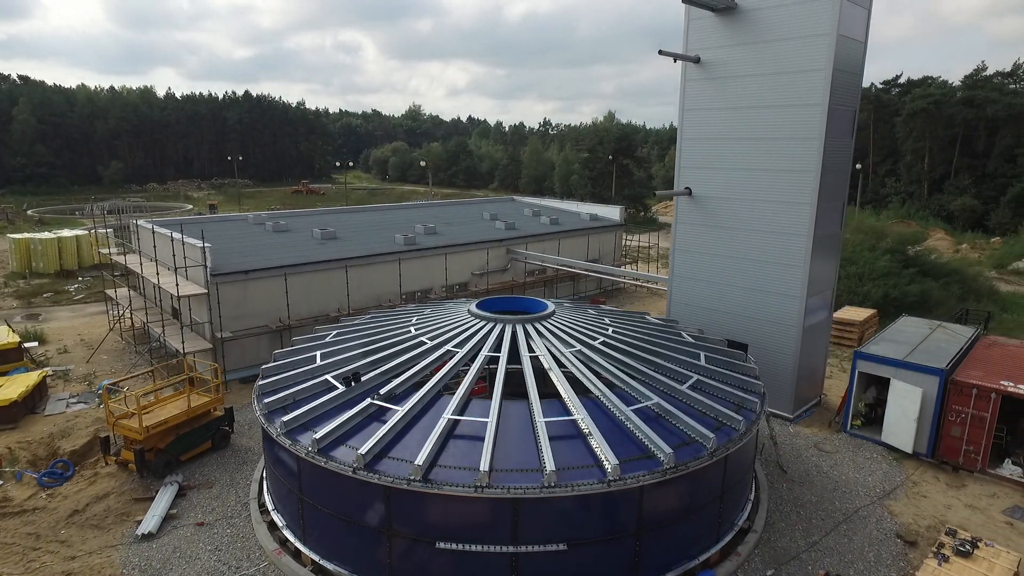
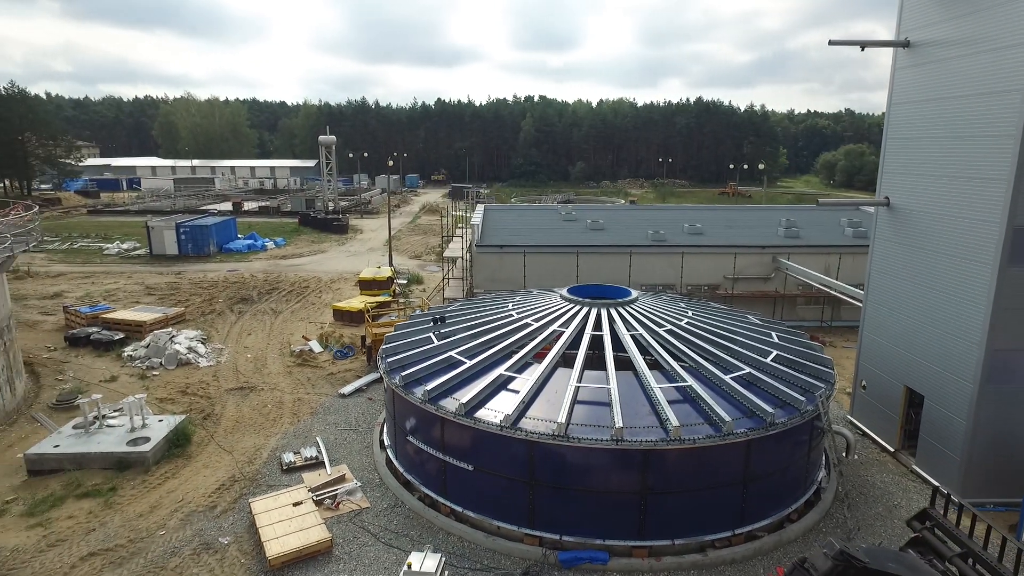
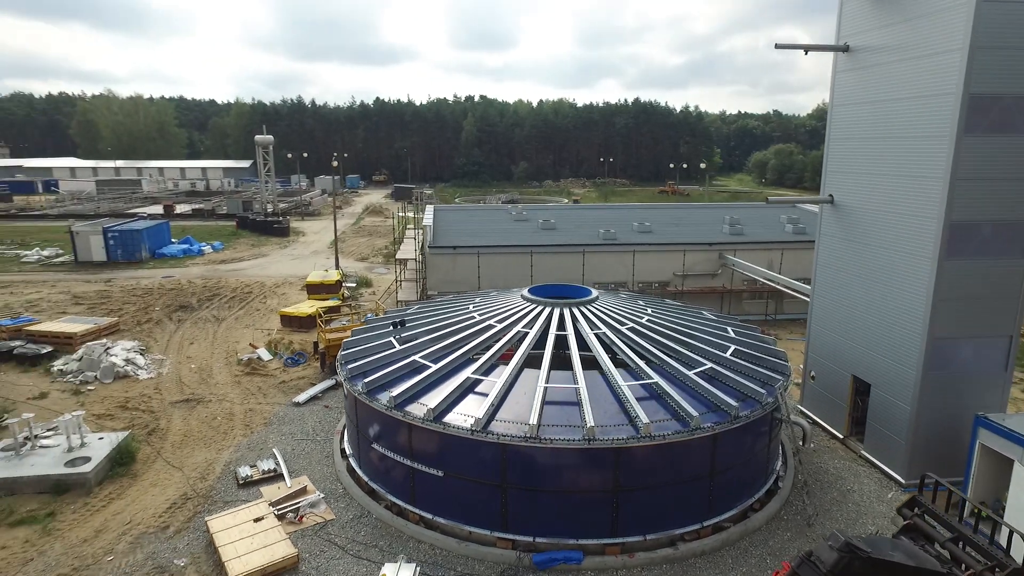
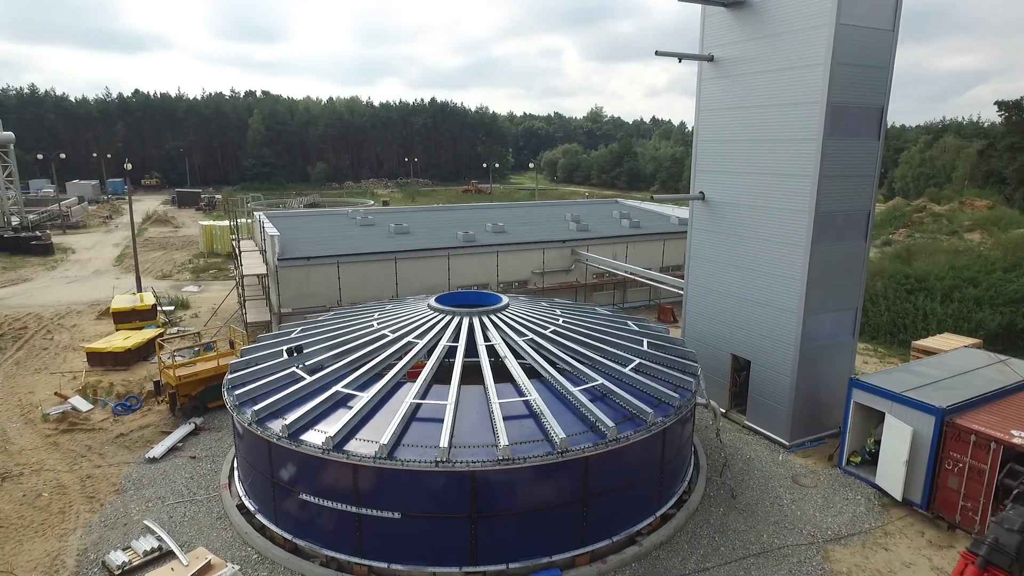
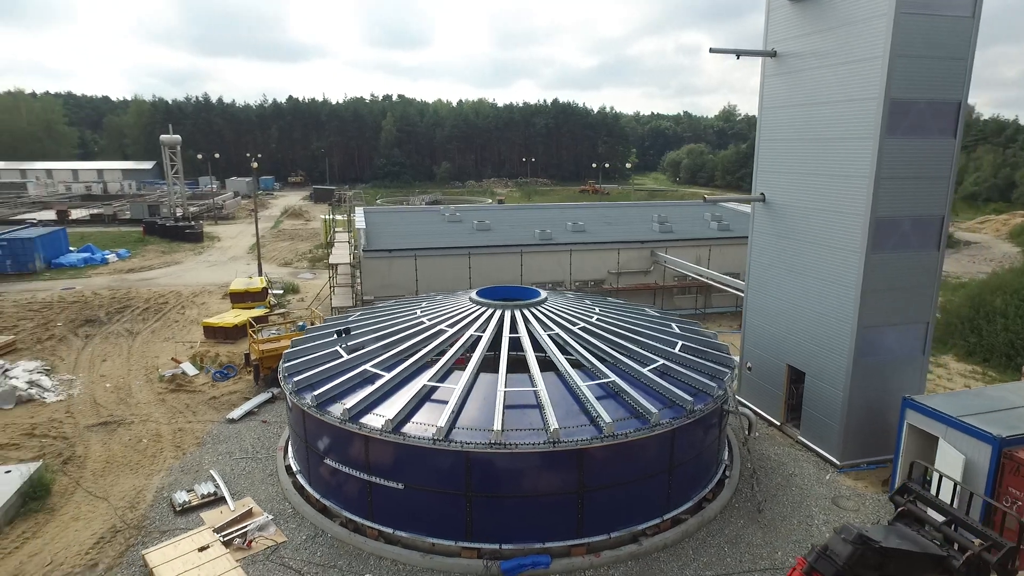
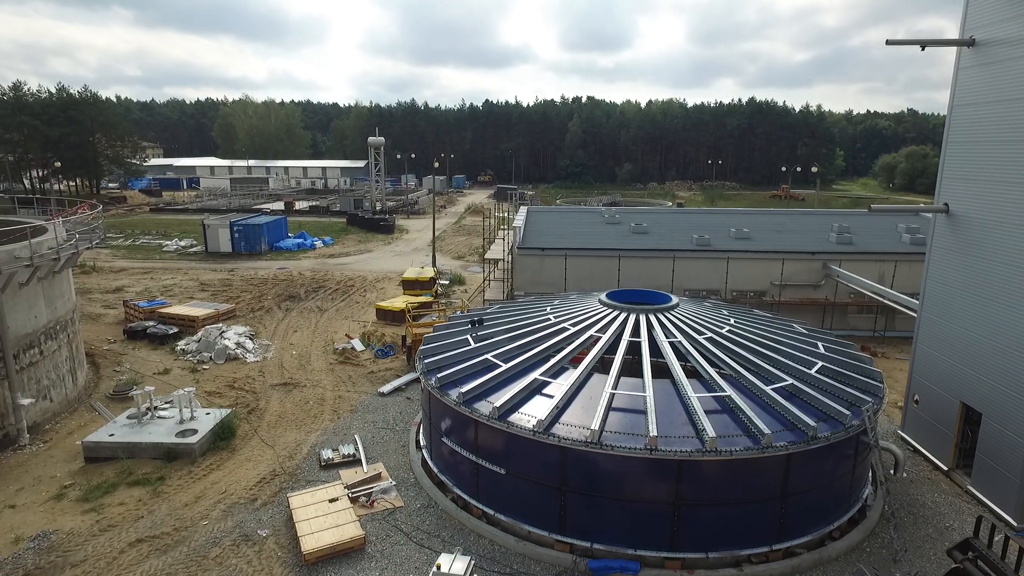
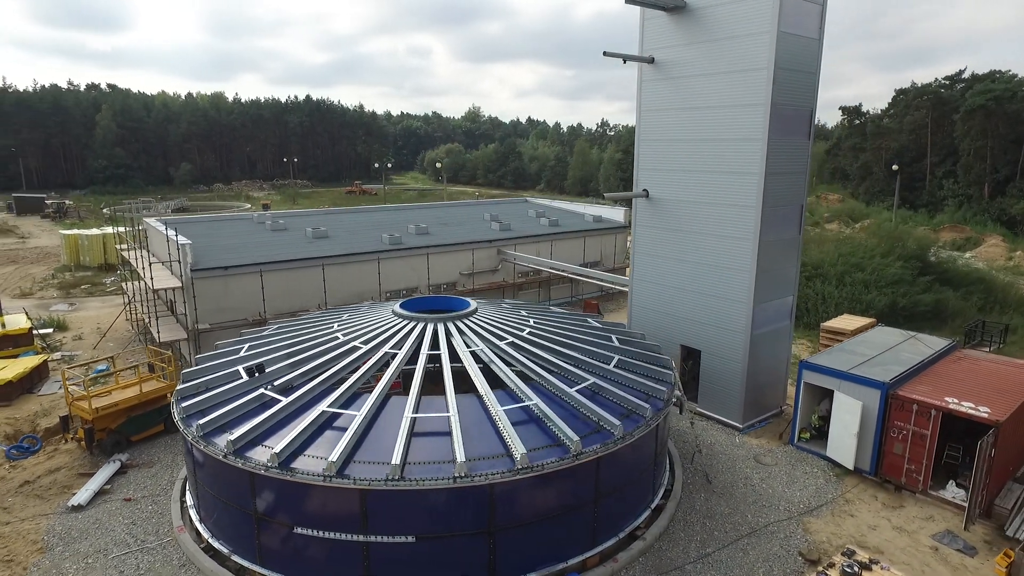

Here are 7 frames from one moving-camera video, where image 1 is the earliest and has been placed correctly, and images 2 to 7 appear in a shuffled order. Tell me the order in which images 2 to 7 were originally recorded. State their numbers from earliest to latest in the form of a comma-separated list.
7, 4, 5, 3, 2, 6
